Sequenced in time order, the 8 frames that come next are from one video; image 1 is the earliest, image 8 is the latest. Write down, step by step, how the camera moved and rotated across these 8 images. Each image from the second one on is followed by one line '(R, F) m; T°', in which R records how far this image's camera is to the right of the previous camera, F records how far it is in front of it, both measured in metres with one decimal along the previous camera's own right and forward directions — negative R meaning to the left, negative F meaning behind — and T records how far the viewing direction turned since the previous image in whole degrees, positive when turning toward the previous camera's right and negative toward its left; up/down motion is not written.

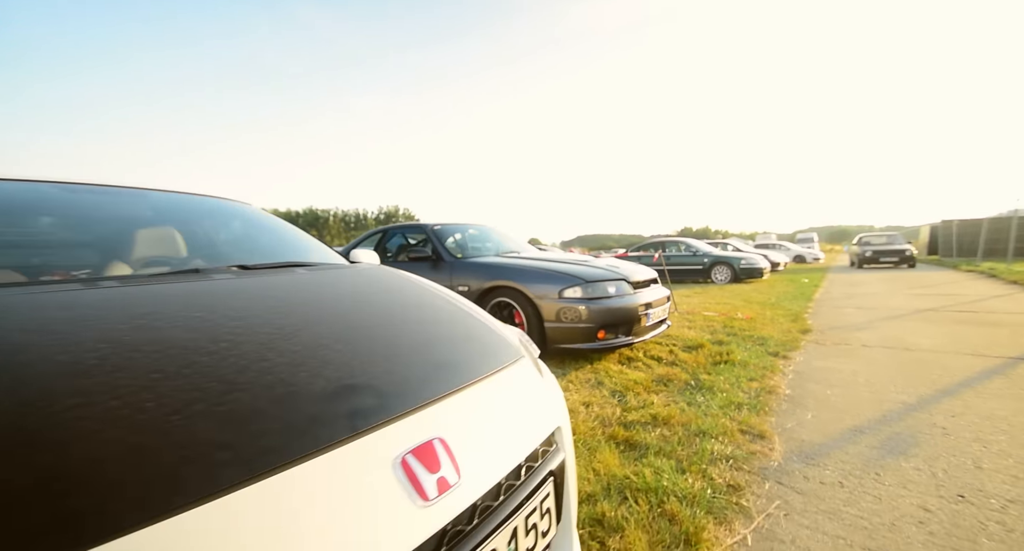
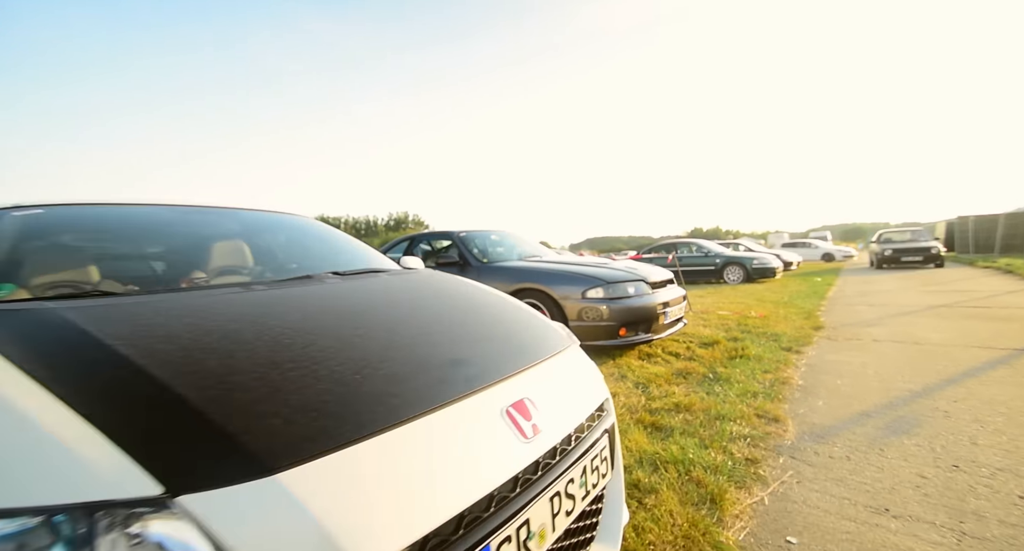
(-0.2, -0.3) m; -1°
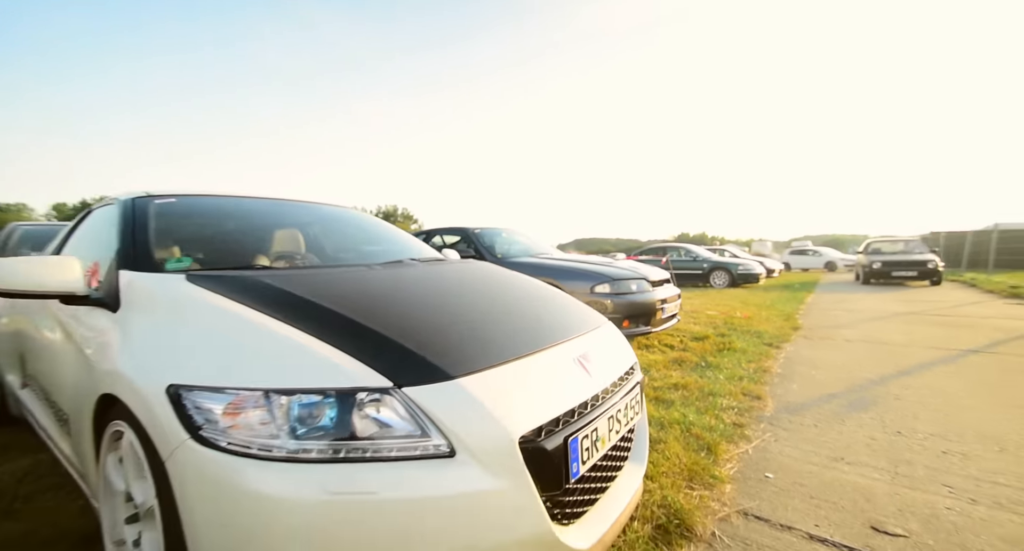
(-0.3, -0.4) m; +2°
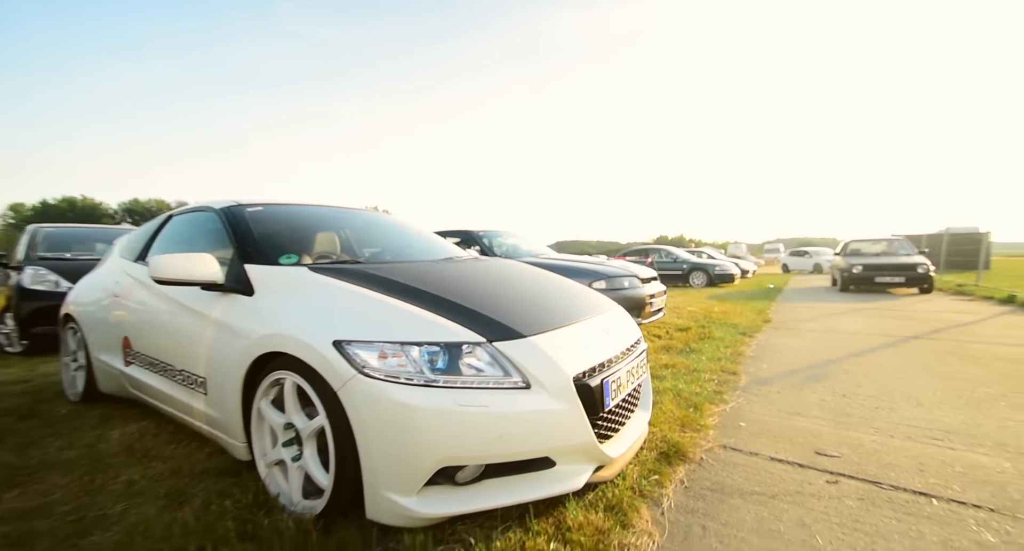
(-0.3, -0.5) m; +3°
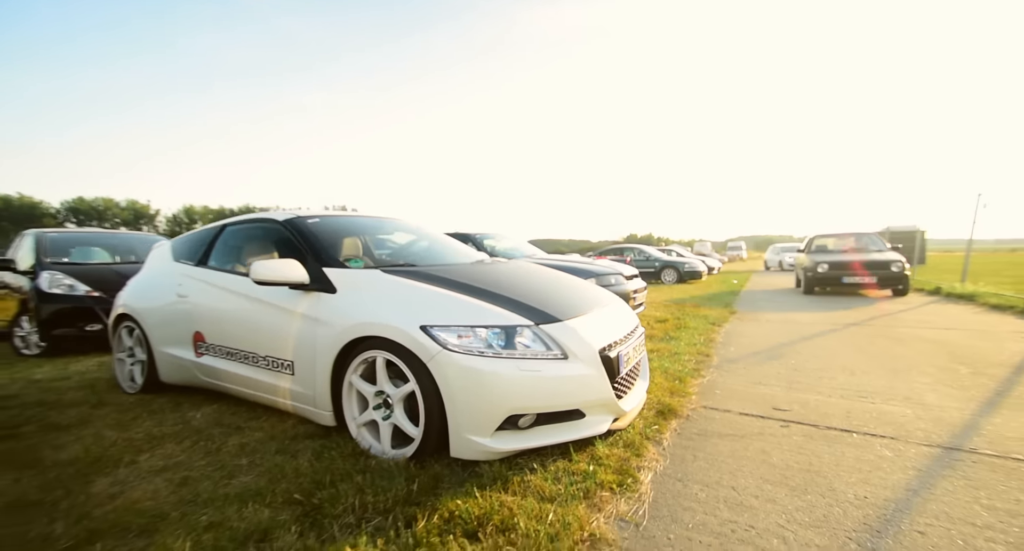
(-0.4, -0.5) m; +4°
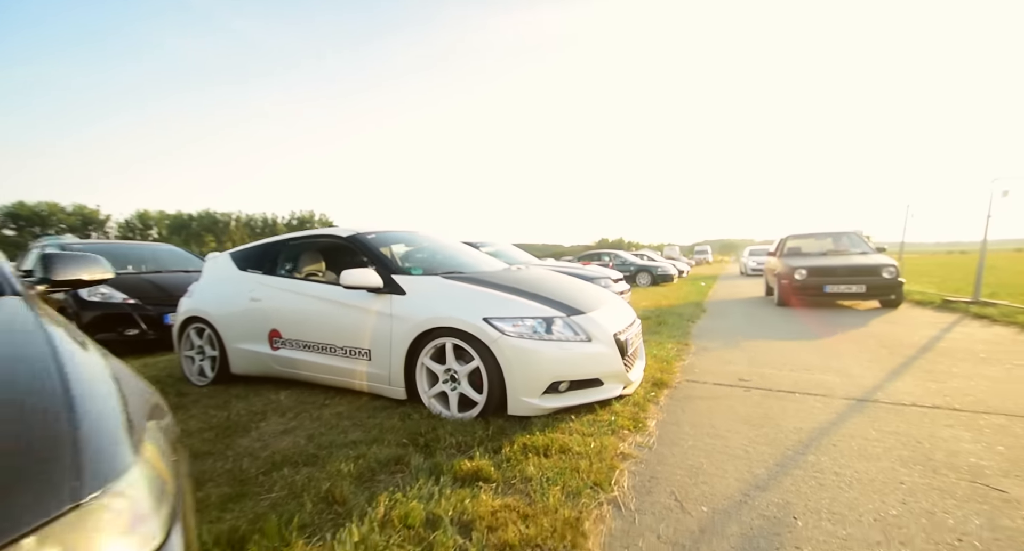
(-0.4, -0.7) m; +4°
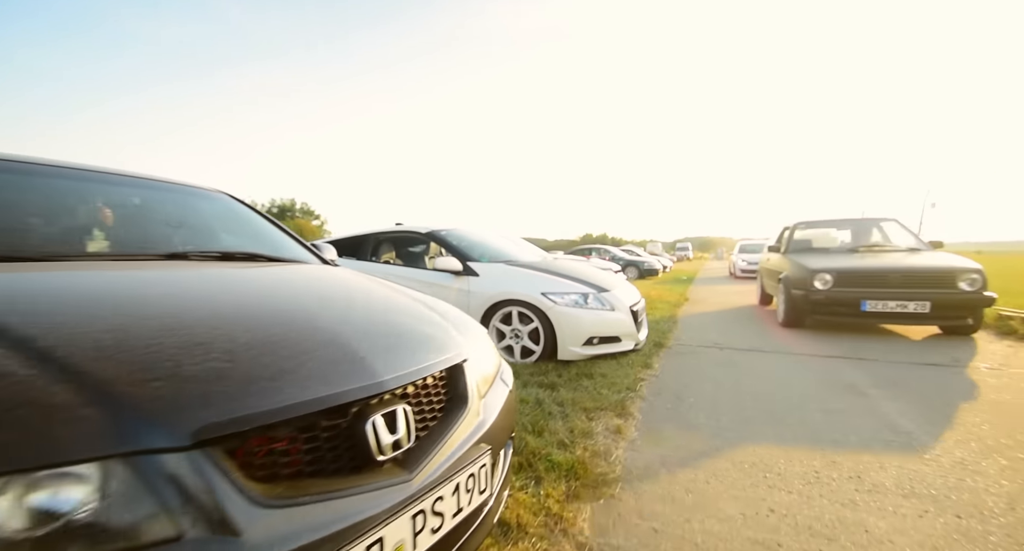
(-0.6, -1.2) m; +2°
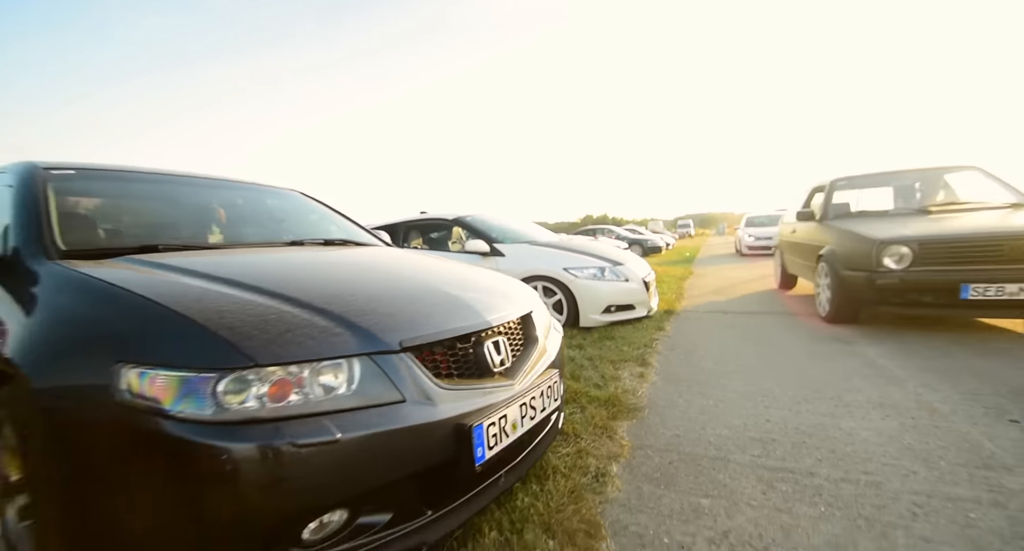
(-0.2, -0.5) m; 0°
